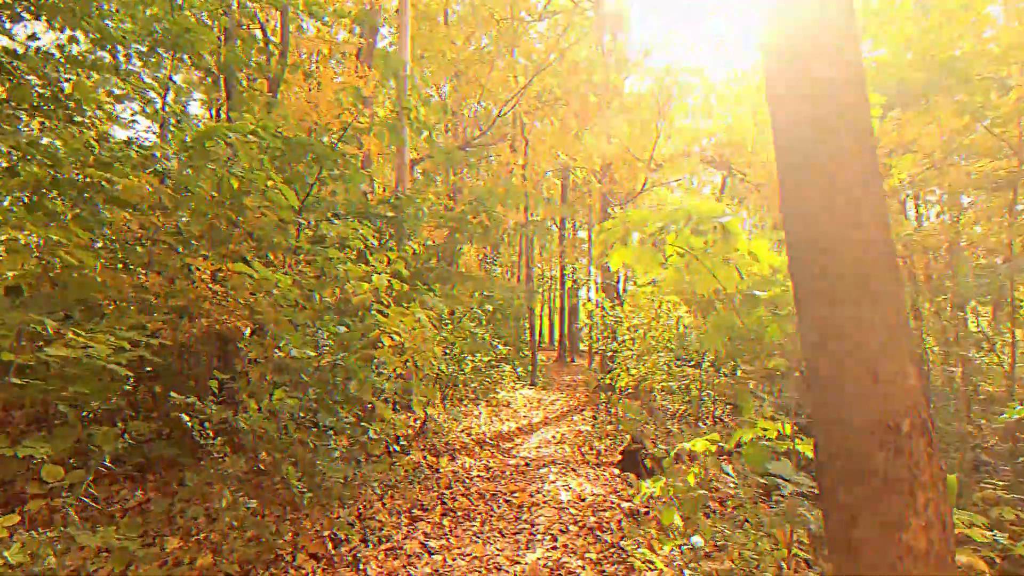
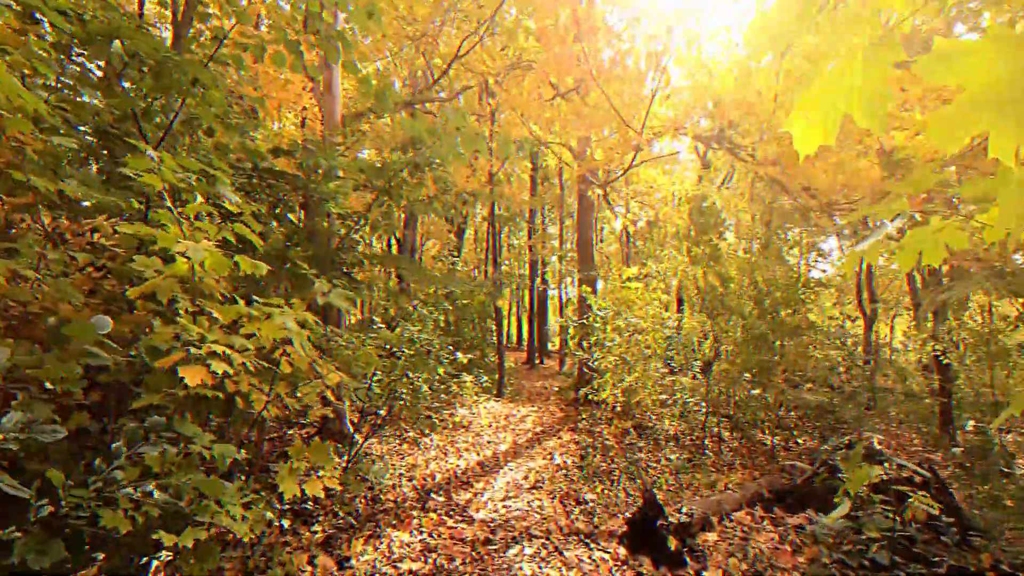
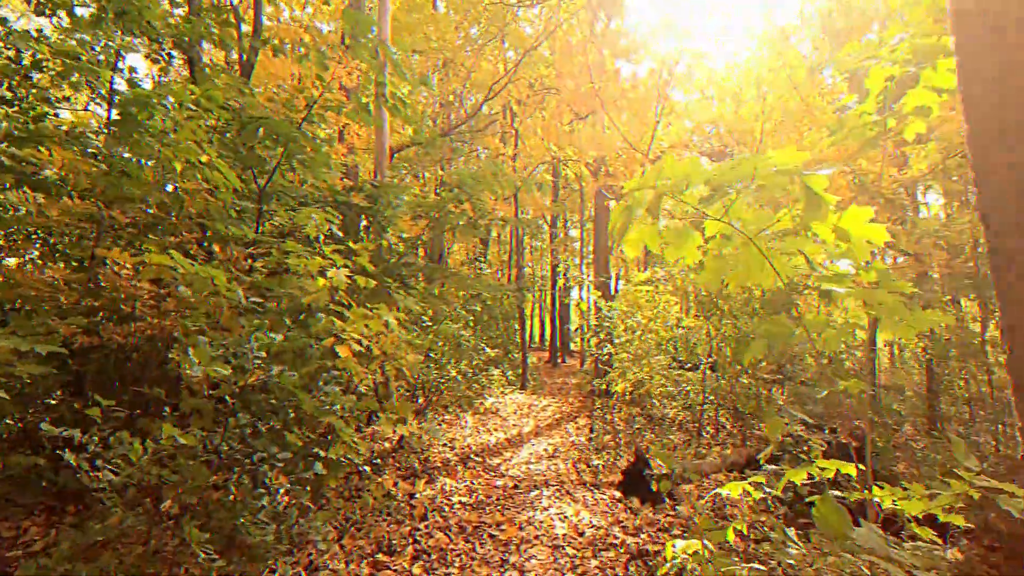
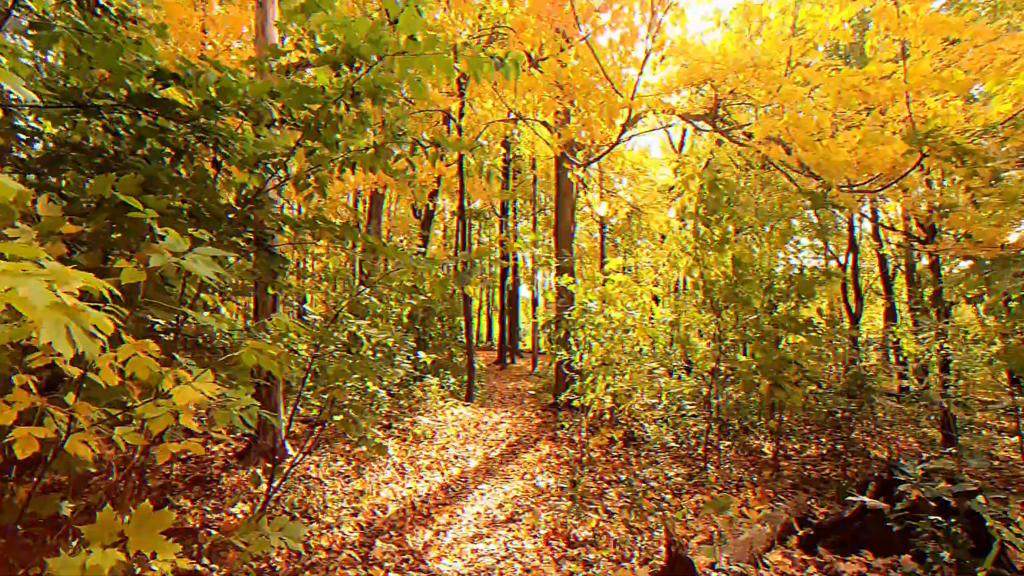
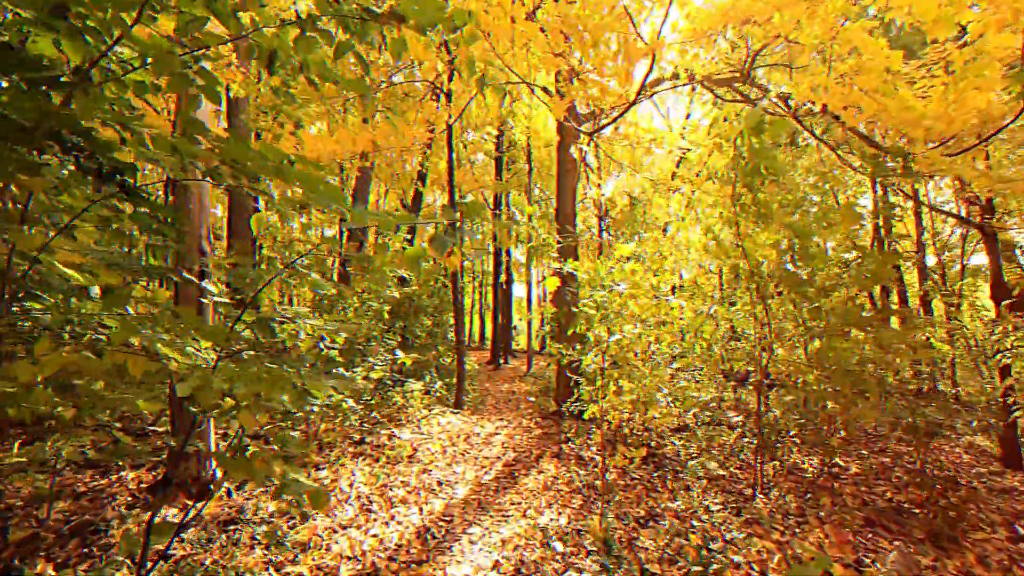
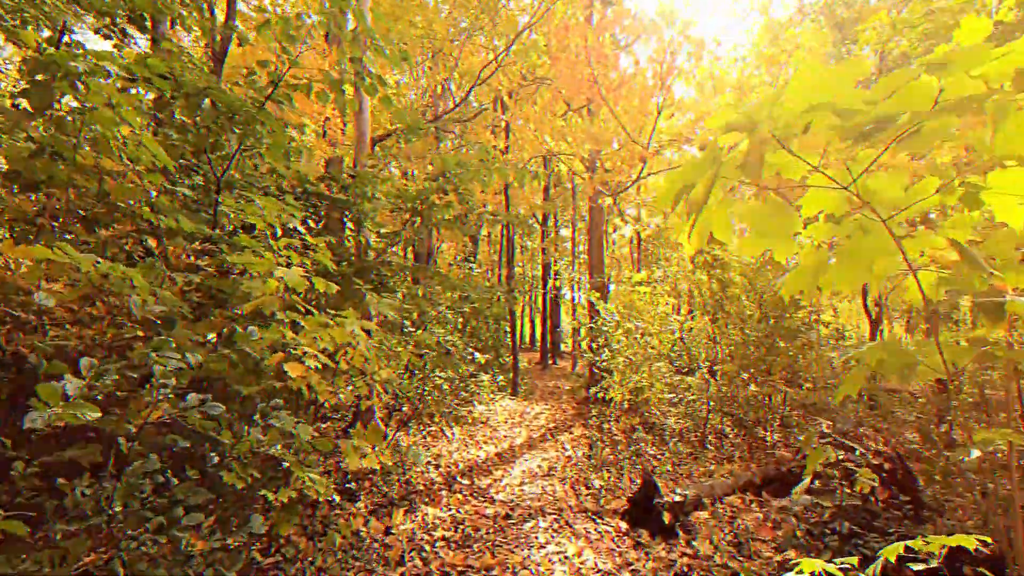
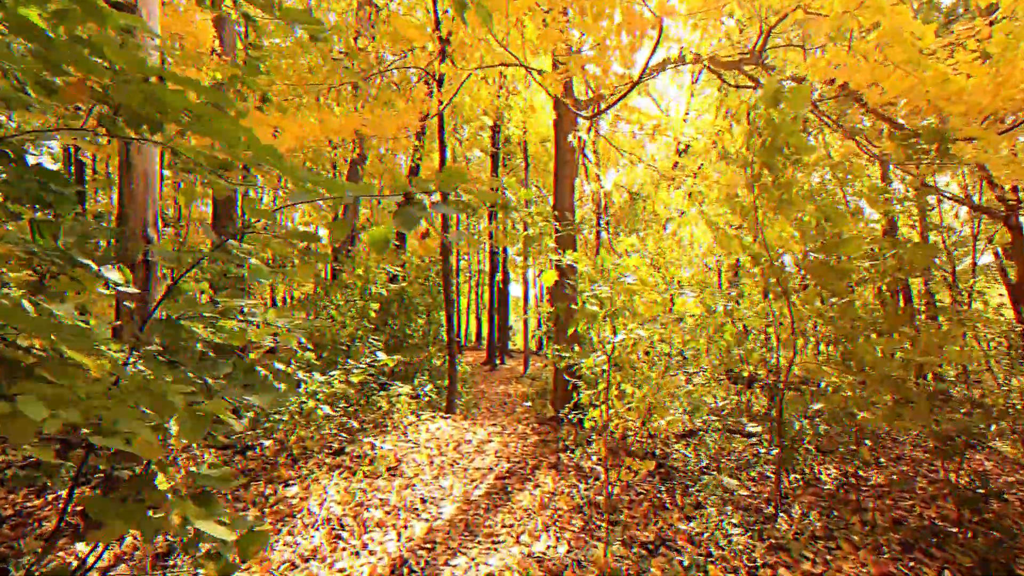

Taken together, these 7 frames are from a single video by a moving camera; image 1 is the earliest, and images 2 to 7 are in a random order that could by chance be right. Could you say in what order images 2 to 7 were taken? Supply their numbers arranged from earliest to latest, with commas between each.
3, 6, 2, 4, 5, 7
